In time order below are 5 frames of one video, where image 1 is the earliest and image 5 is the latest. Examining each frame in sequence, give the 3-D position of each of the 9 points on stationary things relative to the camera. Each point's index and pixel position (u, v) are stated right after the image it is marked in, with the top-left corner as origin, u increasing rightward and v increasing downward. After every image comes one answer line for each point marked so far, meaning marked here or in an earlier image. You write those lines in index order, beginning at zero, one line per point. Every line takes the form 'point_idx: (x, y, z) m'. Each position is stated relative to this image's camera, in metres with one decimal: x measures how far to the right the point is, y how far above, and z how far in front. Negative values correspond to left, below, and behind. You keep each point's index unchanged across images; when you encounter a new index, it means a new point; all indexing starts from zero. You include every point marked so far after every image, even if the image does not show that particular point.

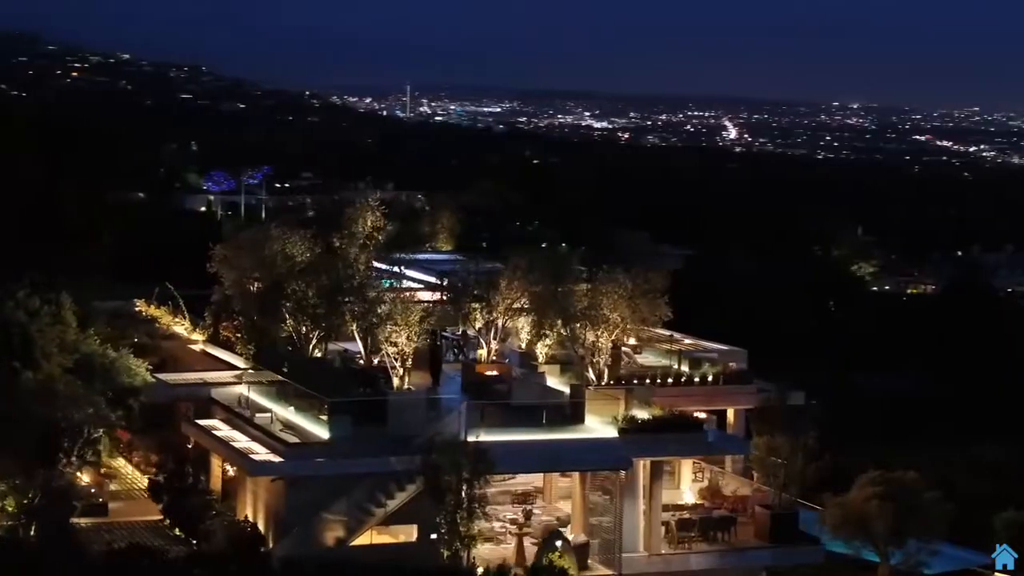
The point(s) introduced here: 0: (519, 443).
0: (+0.1, -1.0, +14.5) m
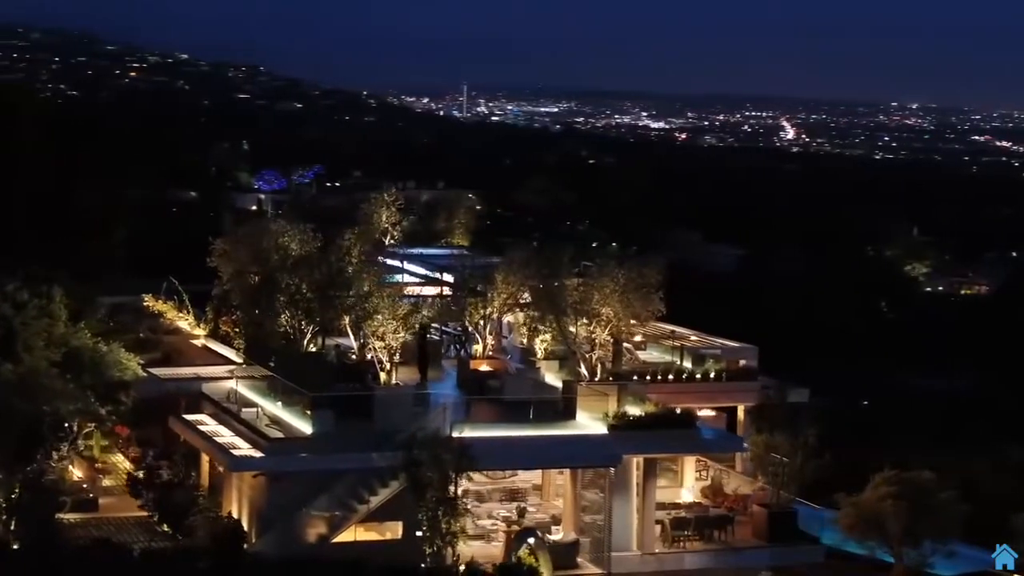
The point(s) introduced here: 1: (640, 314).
0: (0.0, -1.0, +14.3) m
1: (+0.9, -0.2, +16.6) m
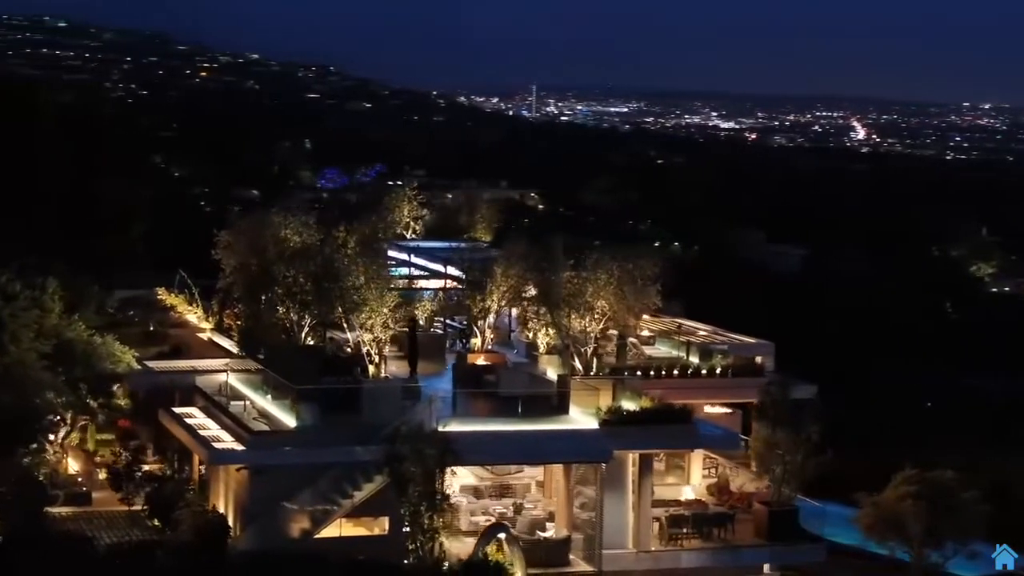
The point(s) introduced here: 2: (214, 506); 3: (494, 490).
0: (-0.1, -0.9, +14.0) m
1: (+0.9, -0.1, +16.3) m
2: (-2.0, -1.5, +14.6) m
3: (-0.2, -1.5, +16.0) m
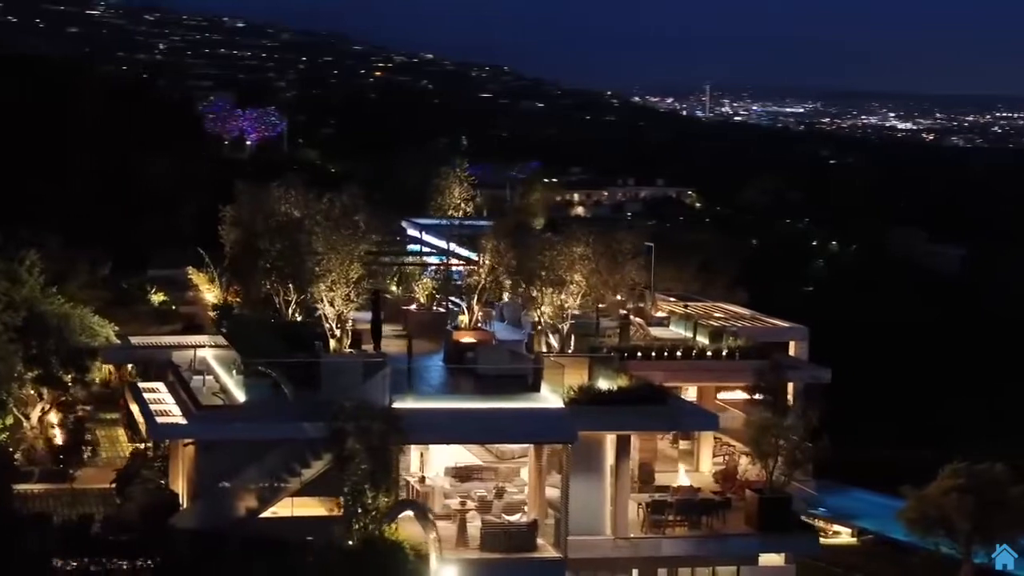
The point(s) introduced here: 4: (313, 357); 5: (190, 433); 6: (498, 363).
0: (-0.4, -0.7, +13.4) m
1: (+0.9, 0.0, +15.6) m
2: (-2.2, -1.3, +14.2) m
3: (-0.3, -1.3, +15.4) m
4: (-1.2, -0.4, +14.0) m
5: (-1.9, -0.8, +13.0) m
6: (-0.1, -0.5, +14.7) m
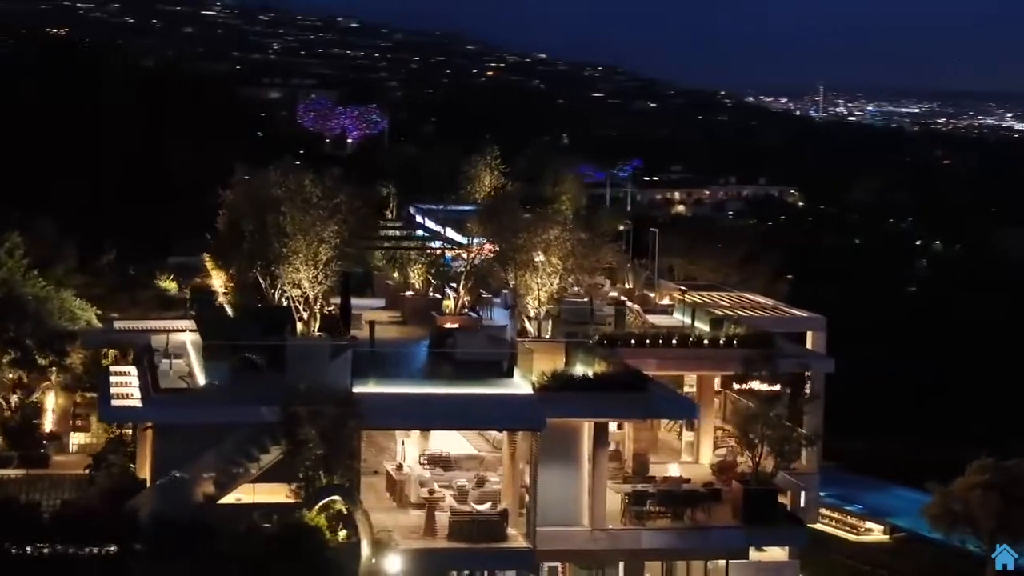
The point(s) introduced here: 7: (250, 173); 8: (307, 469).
0: (-0.6, -0.6, +13.0) m
1: (+0.8, +0.1, +15.2) m
2: (-2.3, -1.2, +13.9) m
3: (-0.4, -1.2, +15.0) m
4: (-1.4, -0.3, +13.7) m
5: (-2.1, -0.7, +12.7) m
6: (-0.2, -0.4, +14.3) m
7: (-2.0, +0.9, +17.3) m
8: (-1.1, -1.0, +12.4) m
